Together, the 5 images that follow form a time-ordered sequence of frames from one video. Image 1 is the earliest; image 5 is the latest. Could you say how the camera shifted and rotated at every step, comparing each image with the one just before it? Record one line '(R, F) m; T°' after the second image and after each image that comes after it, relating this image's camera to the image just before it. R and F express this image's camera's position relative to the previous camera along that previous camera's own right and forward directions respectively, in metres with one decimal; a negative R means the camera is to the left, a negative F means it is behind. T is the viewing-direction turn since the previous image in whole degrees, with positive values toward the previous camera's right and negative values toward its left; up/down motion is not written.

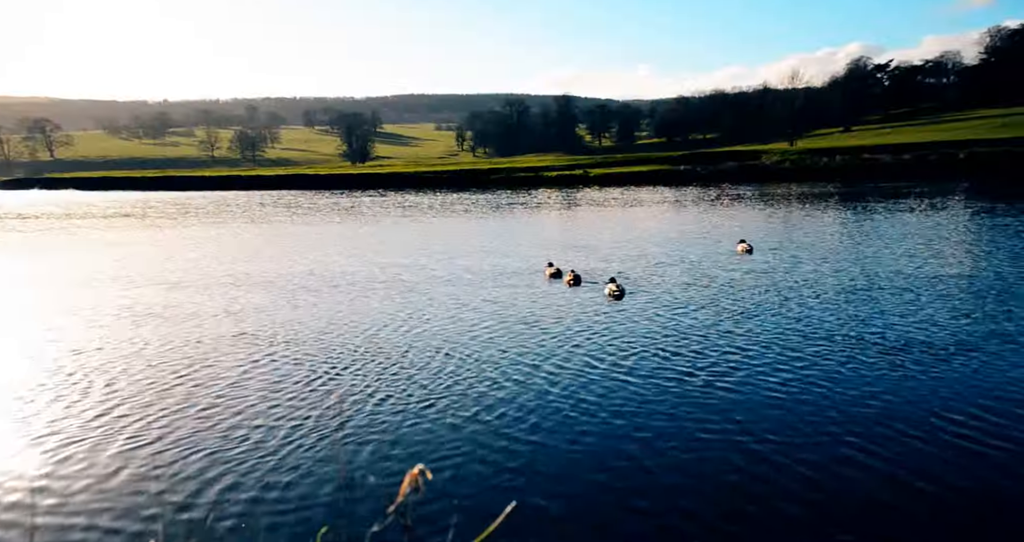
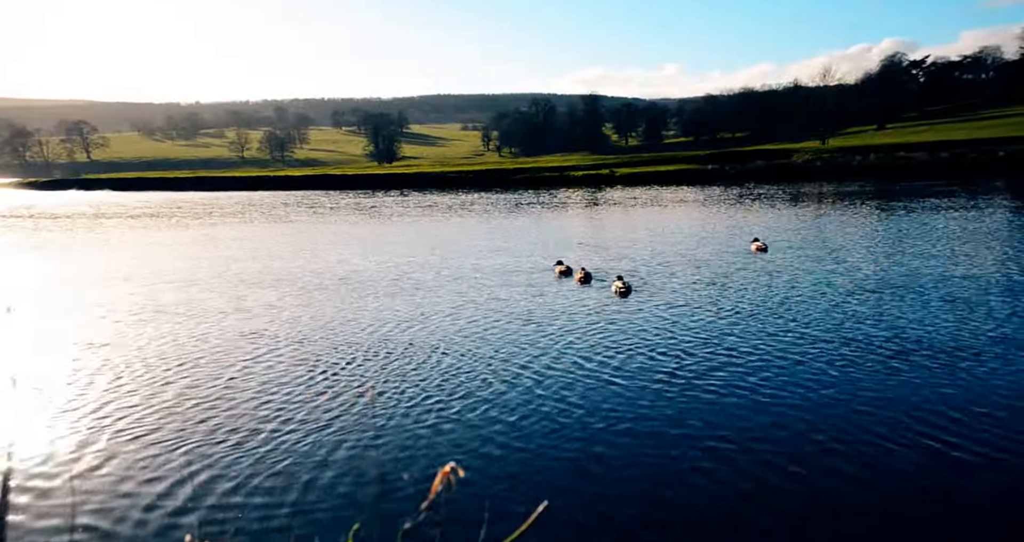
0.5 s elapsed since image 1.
(+0.3, -0.2) m; -2°
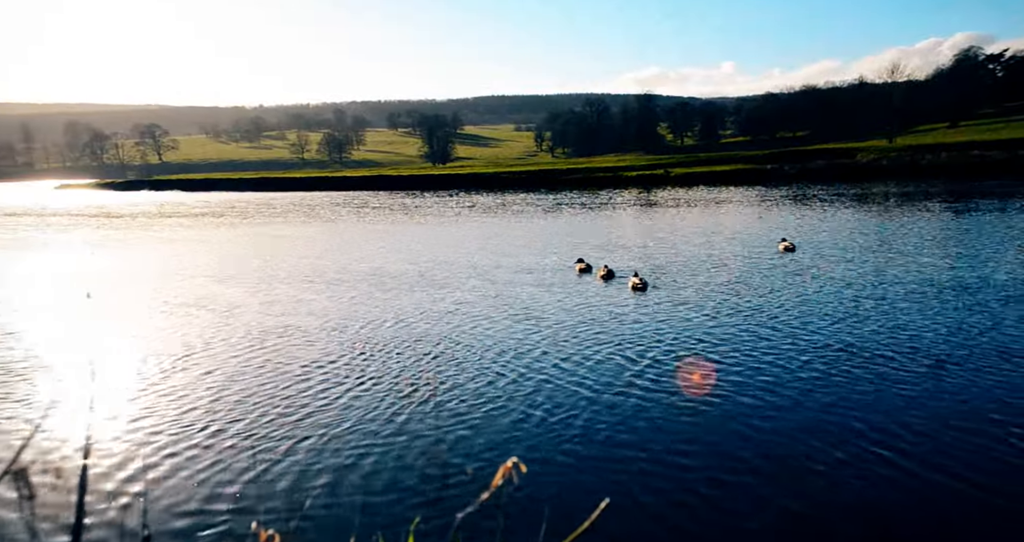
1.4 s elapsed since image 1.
(+0.3, -0.4) m; -4°
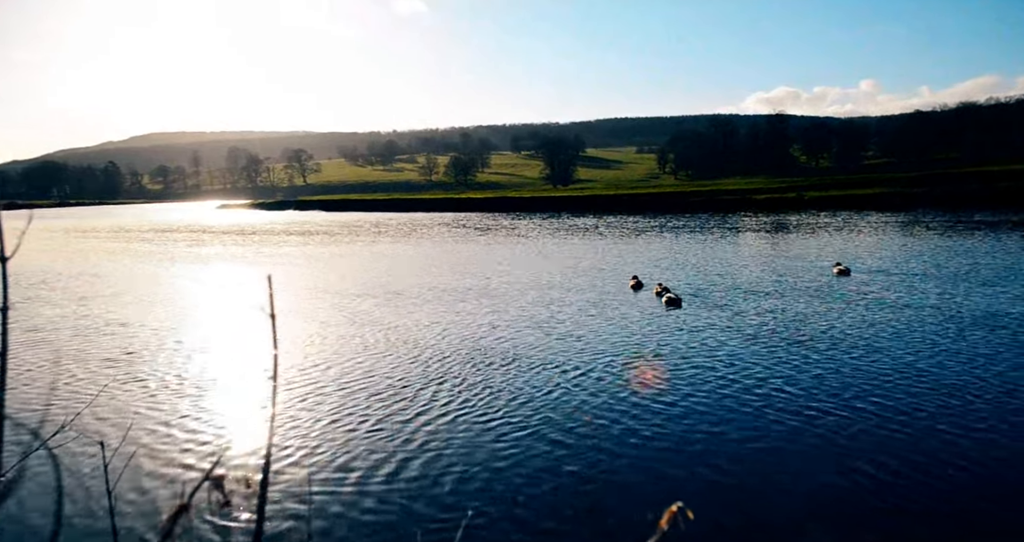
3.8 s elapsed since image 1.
(+0.6, -1.2) m; -10°
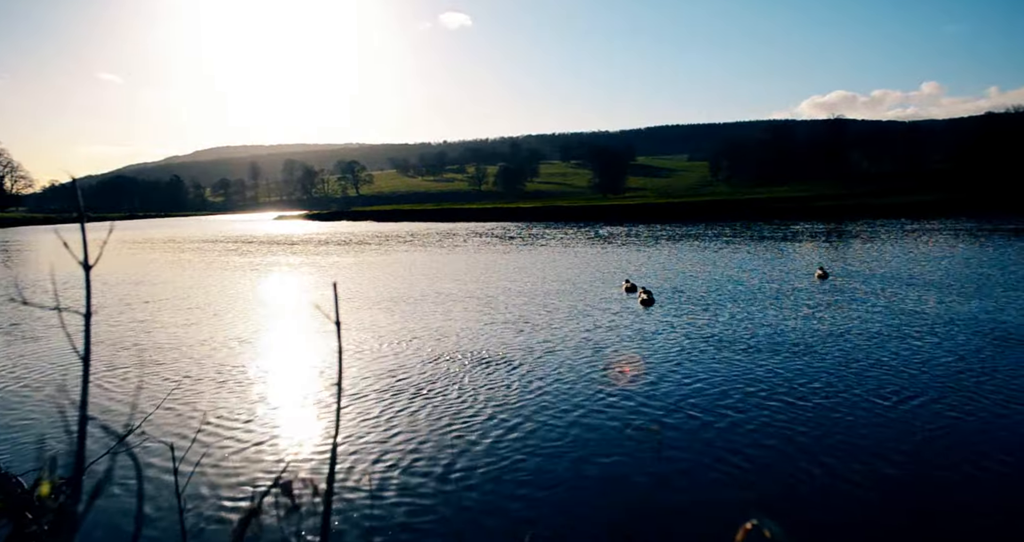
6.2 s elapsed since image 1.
(-0.1, 0.0) m; -4°
